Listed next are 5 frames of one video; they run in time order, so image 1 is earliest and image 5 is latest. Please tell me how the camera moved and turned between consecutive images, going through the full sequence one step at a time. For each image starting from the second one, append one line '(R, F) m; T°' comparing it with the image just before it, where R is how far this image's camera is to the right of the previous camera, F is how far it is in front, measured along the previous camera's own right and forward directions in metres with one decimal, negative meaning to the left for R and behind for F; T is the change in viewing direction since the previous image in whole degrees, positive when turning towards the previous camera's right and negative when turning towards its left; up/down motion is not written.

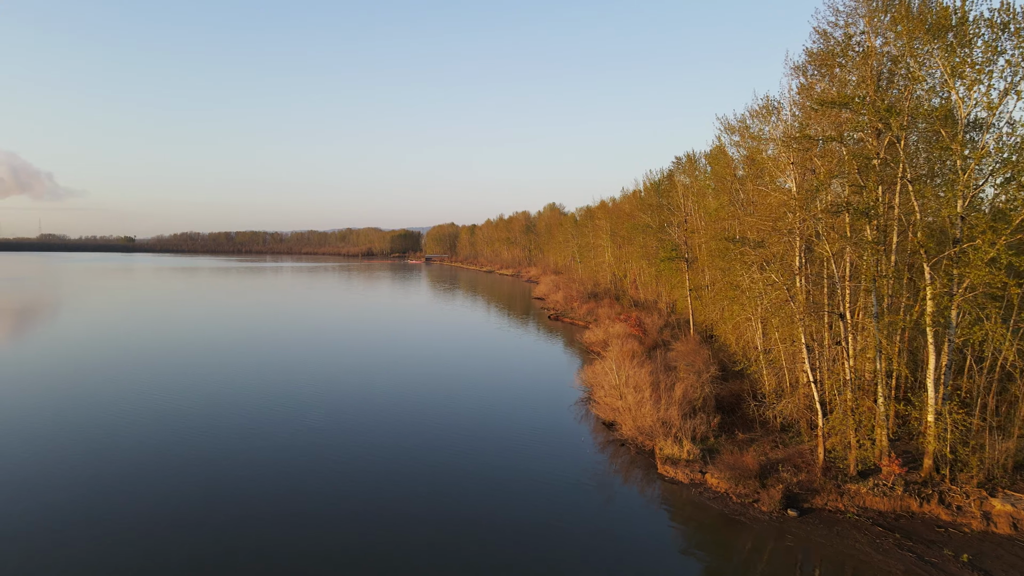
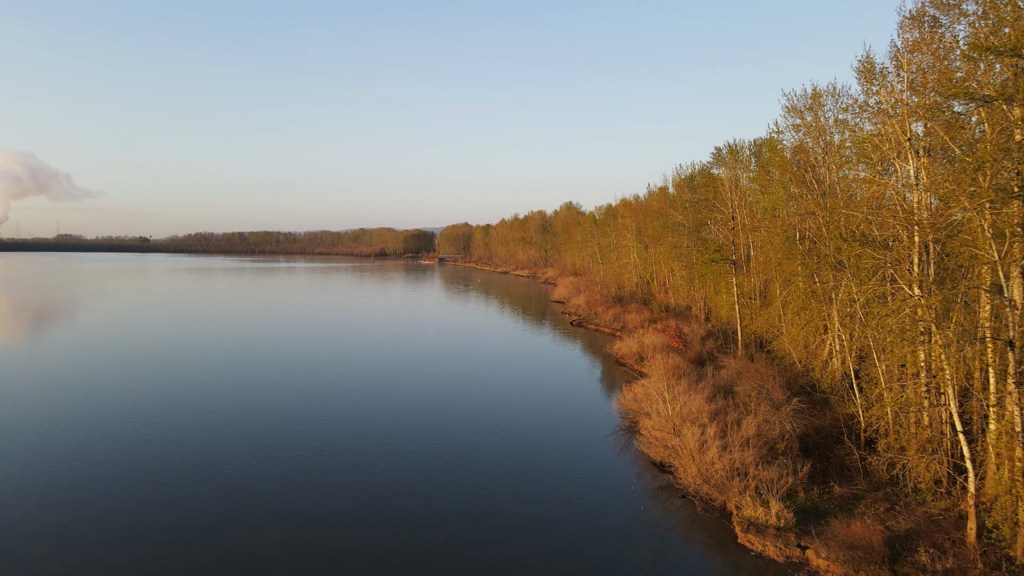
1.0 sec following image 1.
(-0.4, +2.8) m; -1°
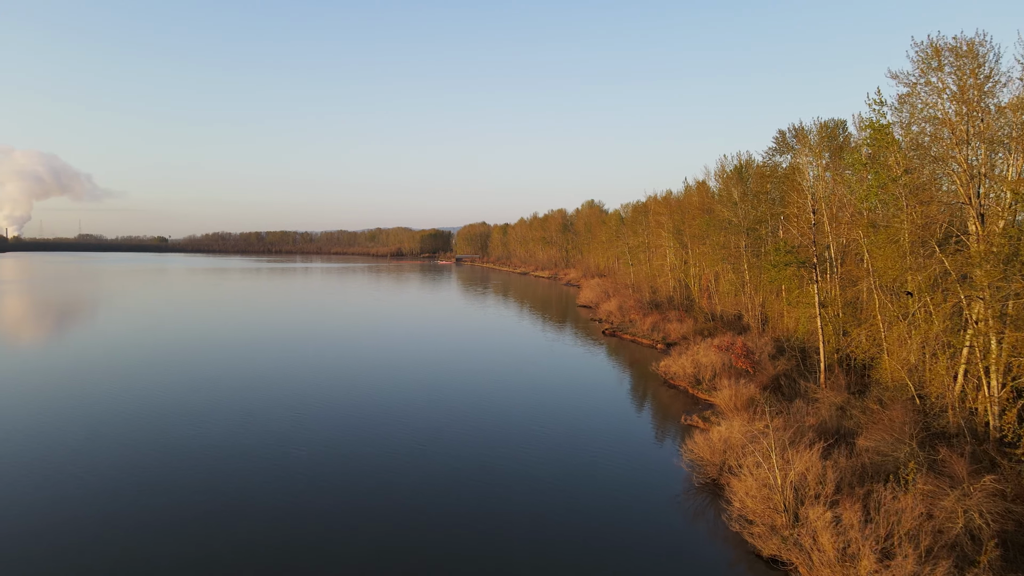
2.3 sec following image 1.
(-0.5, +3.7) m; -2°
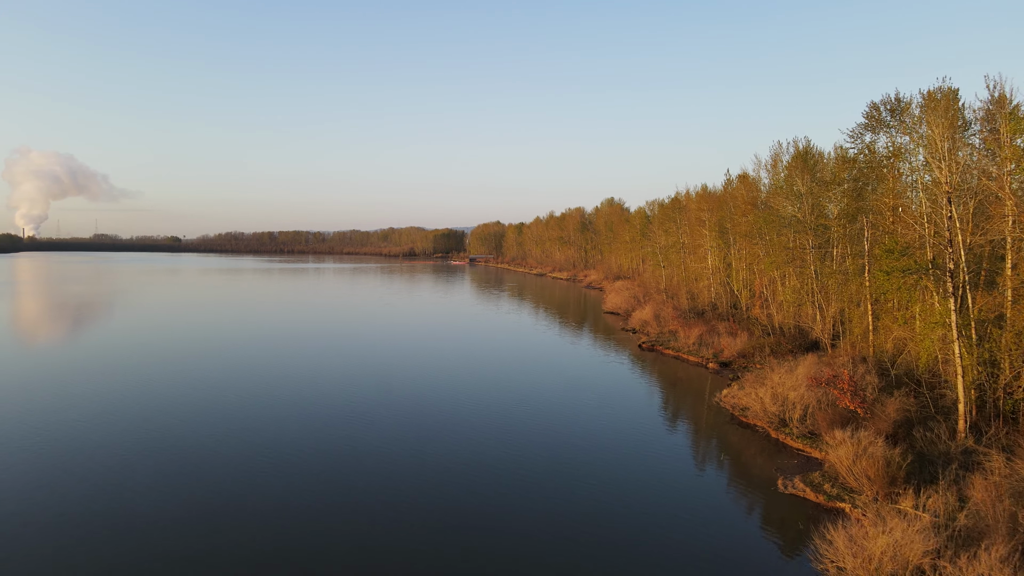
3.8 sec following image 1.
(-0.5, +4.2) m; -1°
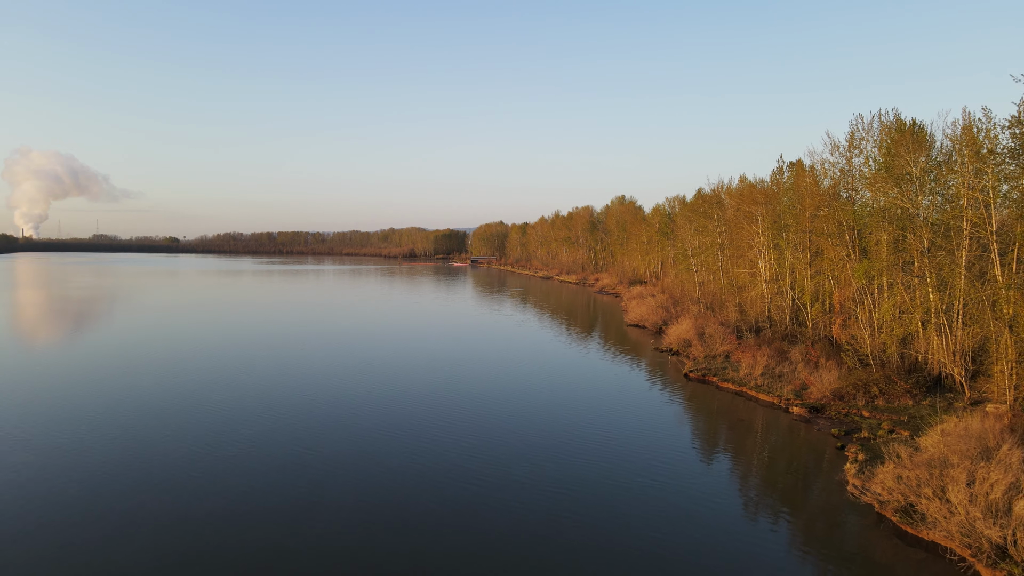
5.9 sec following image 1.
(-0.3, +6.2) m; 0°
